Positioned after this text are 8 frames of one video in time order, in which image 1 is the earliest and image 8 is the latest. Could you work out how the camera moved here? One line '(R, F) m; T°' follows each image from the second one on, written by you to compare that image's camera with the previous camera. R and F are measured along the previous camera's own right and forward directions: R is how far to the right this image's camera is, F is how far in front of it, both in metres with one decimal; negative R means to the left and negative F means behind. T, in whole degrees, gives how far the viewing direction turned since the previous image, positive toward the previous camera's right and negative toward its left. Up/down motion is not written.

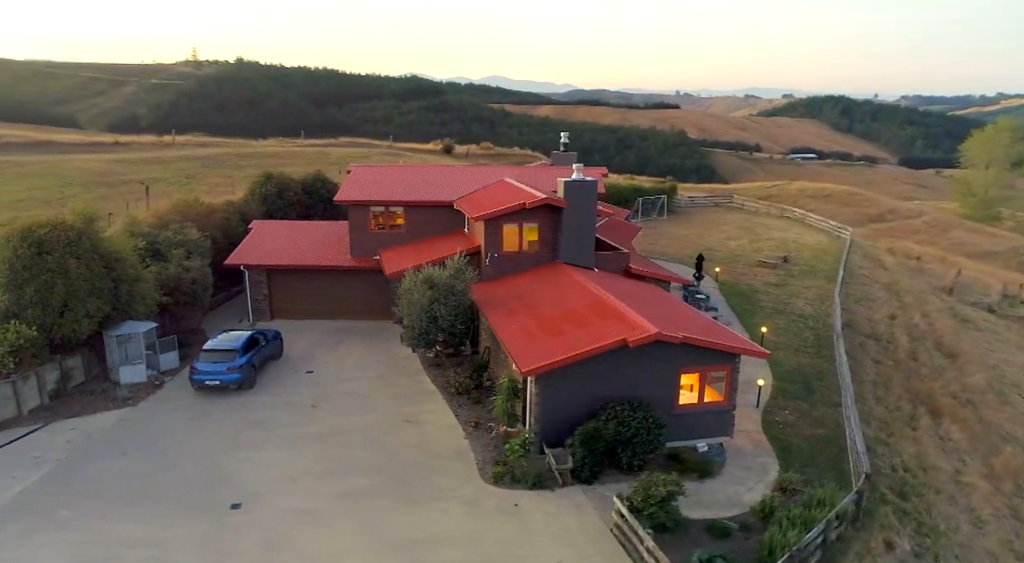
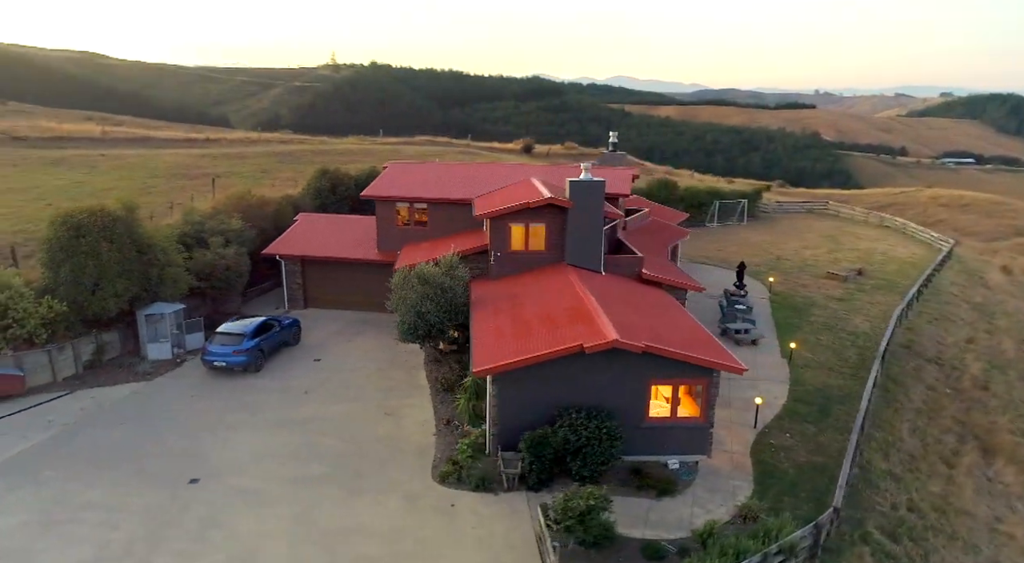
(+3.9, +0.5) m; -10°
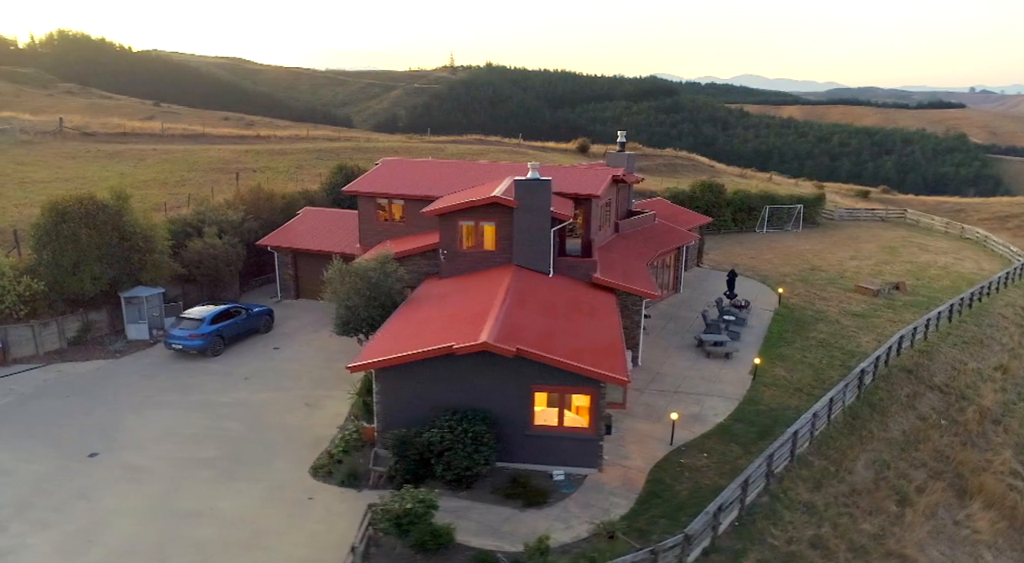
(+5.6, +0.8) m; -9°
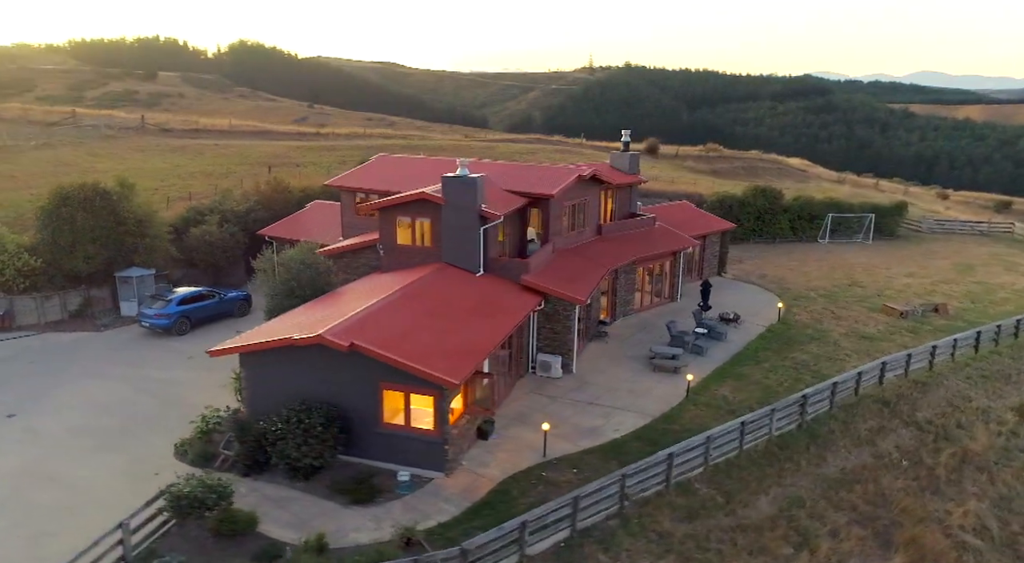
(+6.8, +1.1) m; -11°
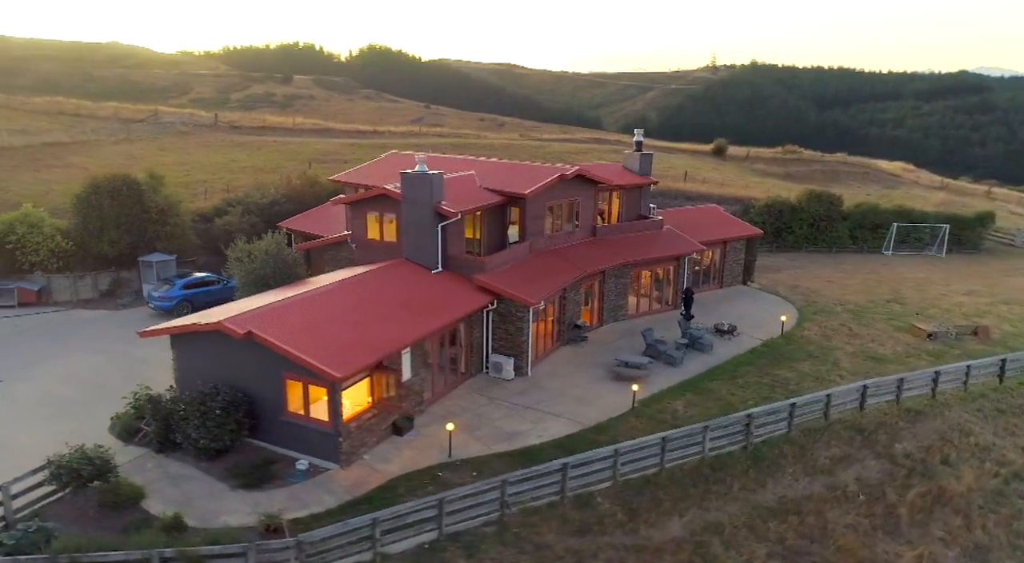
(+5.2, +0.7) m; -9°
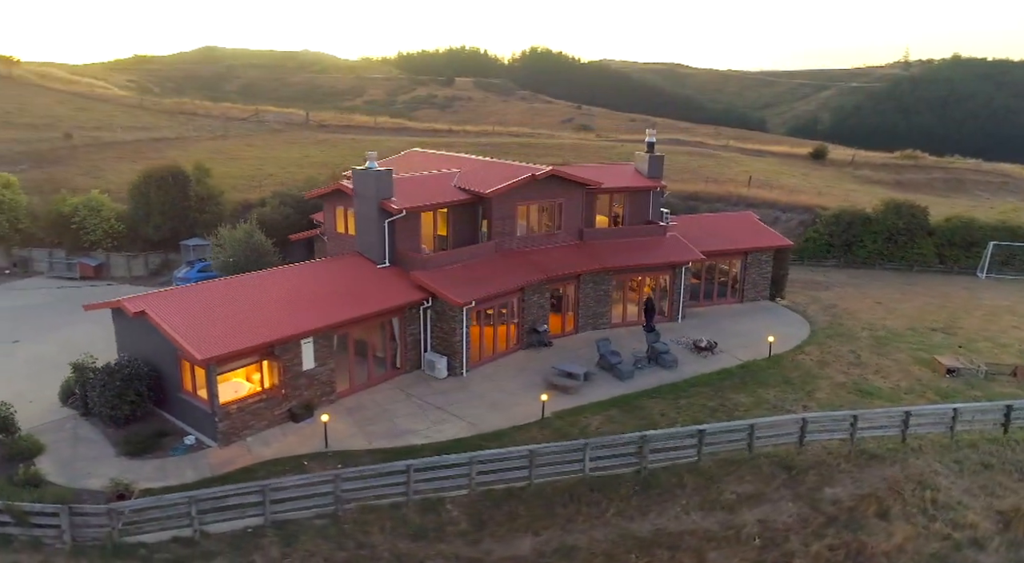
(+7.0, +1.1) m; -12°
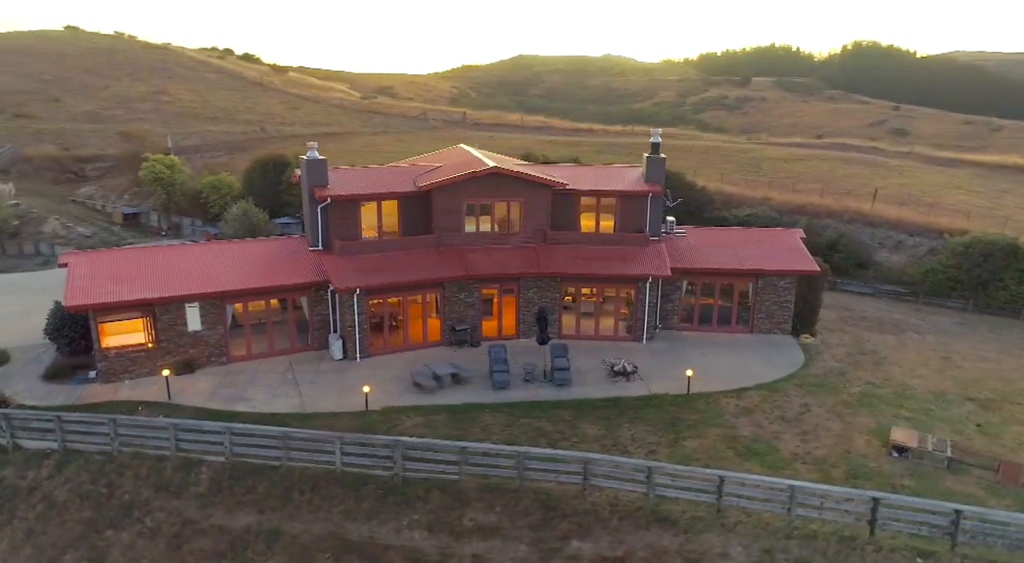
(+12.5, +3.0) m; -23°
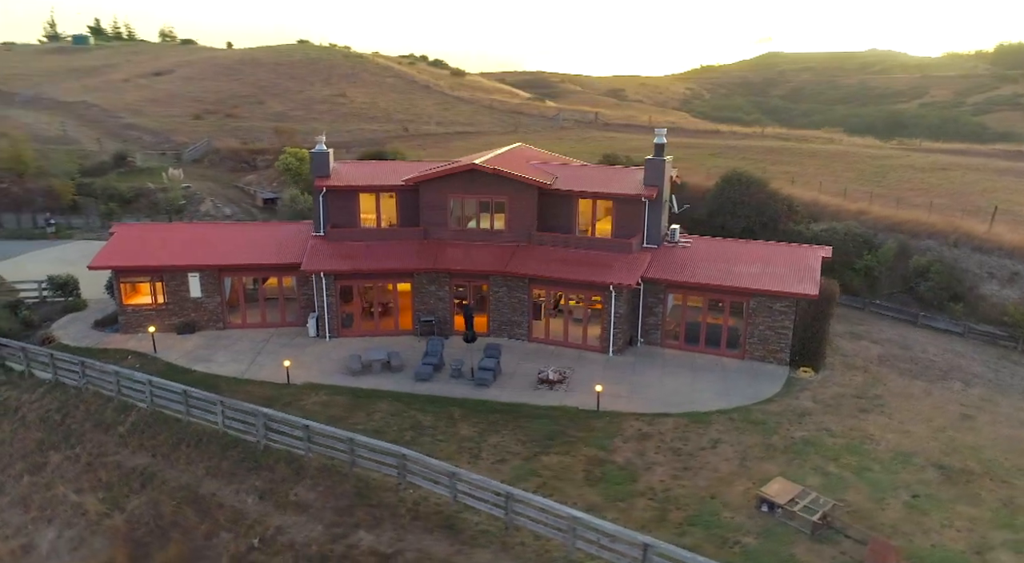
(+9.3, +1.6) m; -19°
